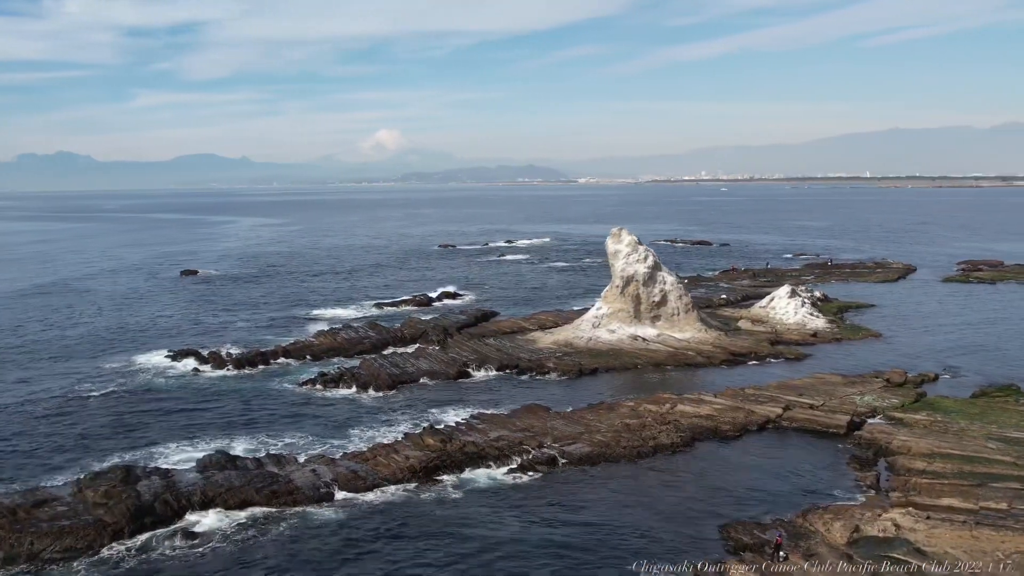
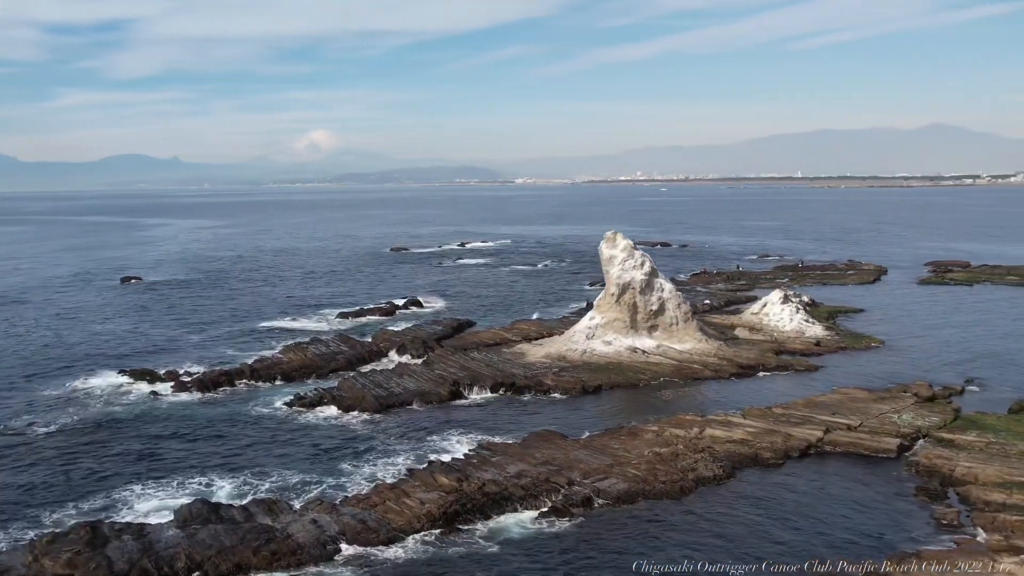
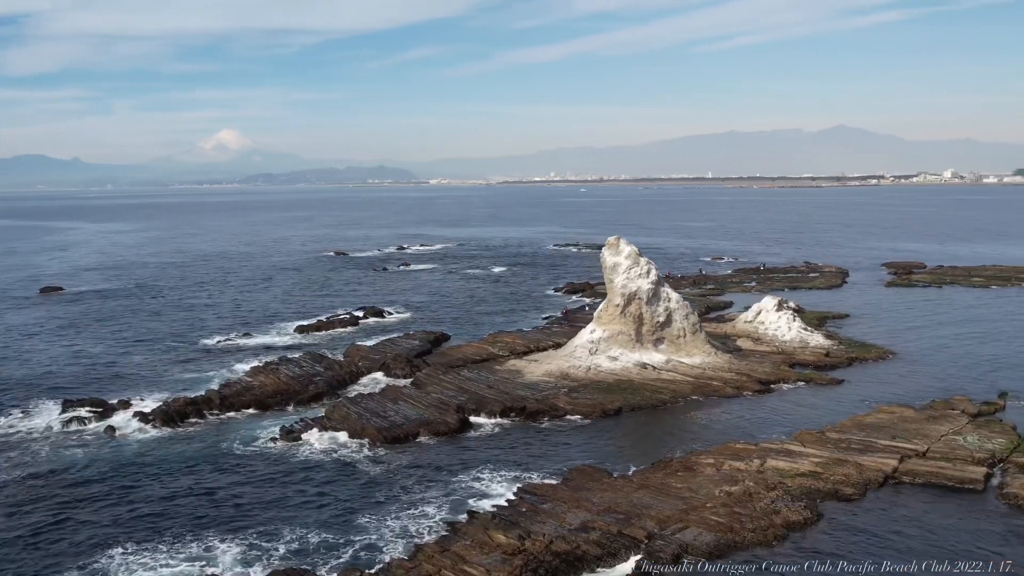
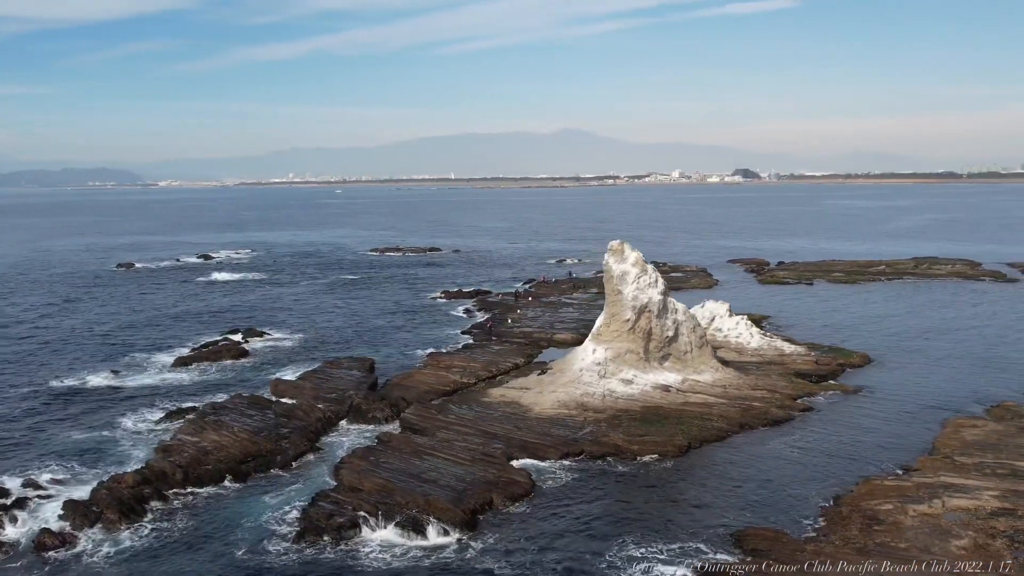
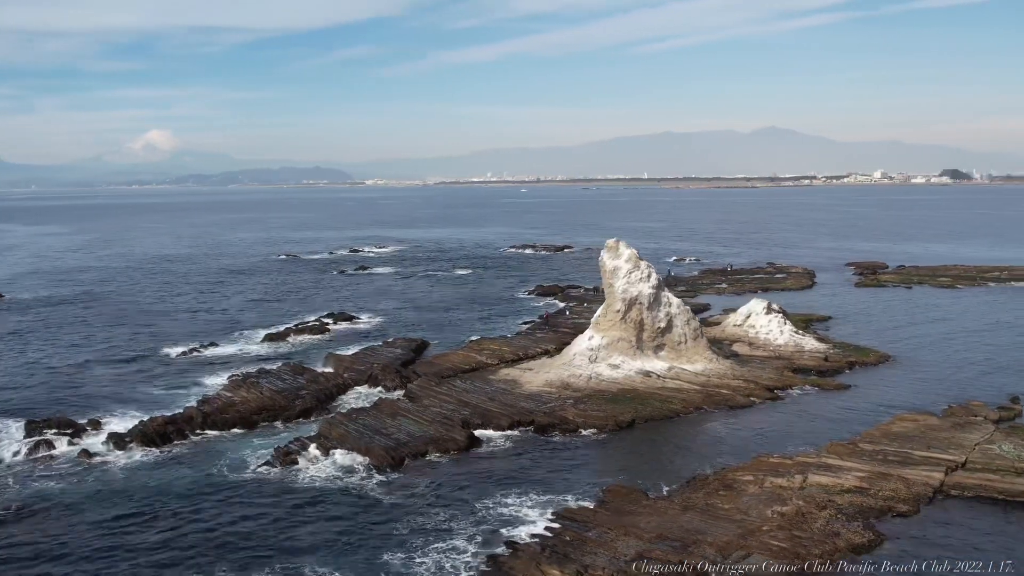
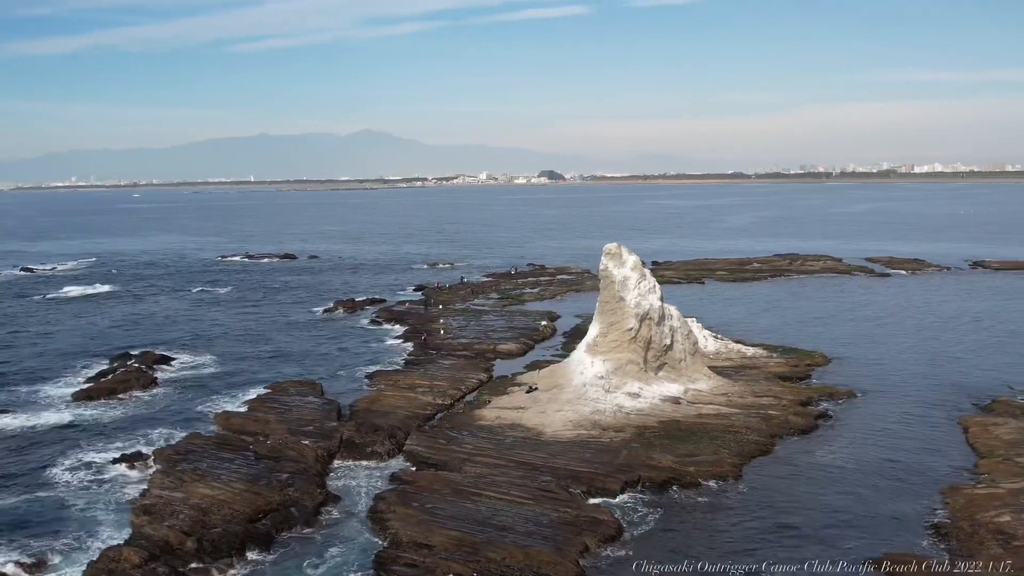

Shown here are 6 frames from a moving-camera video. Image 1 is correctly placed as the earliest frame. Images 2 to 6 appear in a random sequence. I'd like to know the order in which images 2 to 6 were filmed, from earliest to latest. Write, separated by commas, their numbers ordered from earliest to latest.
2, 3, 5, 4, 6
